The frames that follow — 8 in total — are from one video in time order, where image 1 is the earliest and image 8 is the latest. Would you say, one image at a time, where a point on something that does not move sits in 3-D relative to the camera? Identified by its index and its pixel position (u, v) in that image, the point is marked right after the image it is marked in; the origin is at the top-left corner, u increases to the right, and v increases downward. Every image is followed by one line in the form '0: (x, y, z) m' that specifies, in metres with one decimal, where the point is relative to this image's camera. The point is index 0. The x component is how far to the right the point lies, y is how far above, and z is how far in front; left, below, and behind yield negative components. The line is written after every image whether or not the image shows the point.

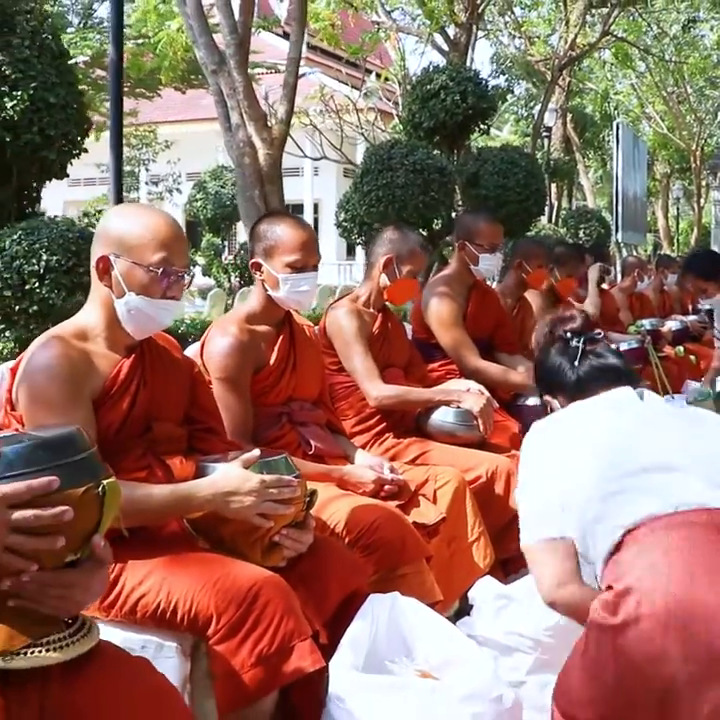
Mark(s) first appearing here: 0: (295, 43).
0: (-0.4, +2.2, +8.8) m
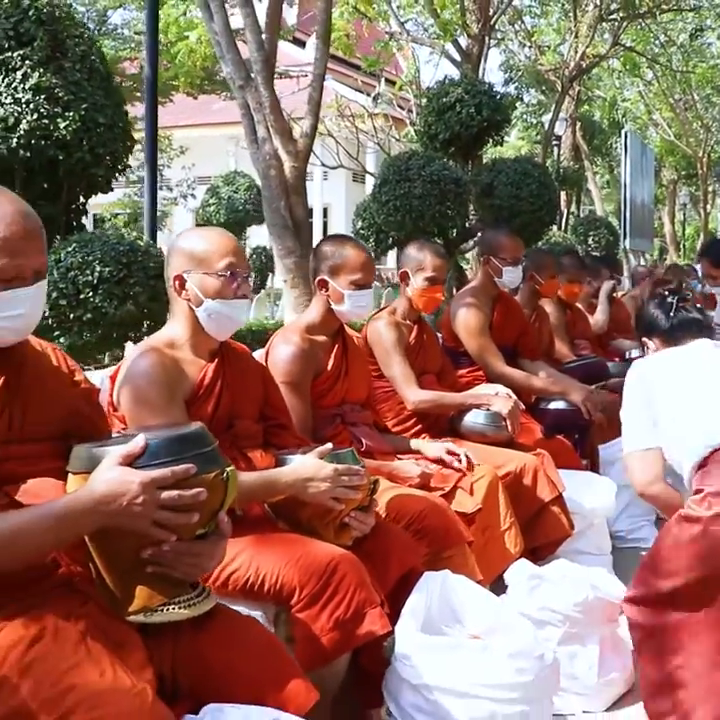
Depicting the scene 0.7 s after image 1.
0: (-0.3, +2.1, +9.2) m
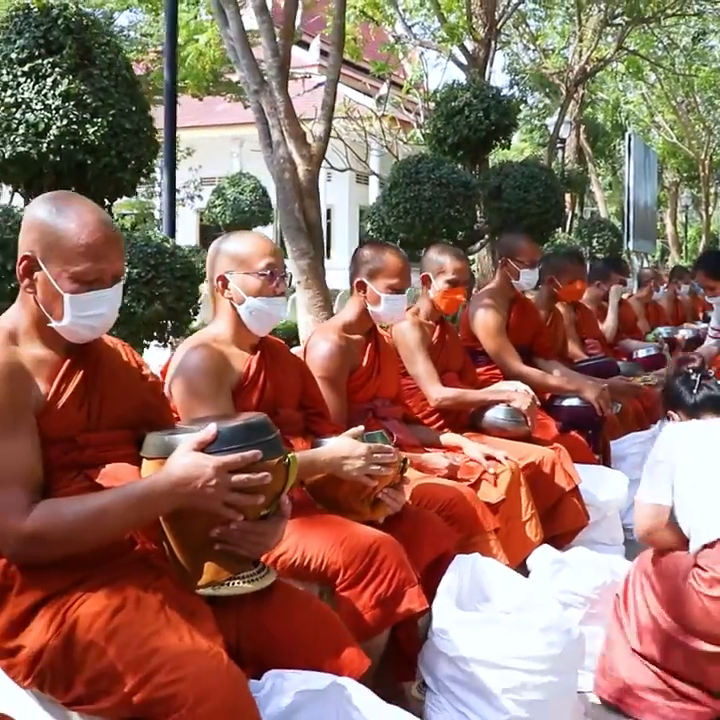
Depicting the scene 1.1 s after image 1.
0: (-0.2, +2.1, +9.4) m
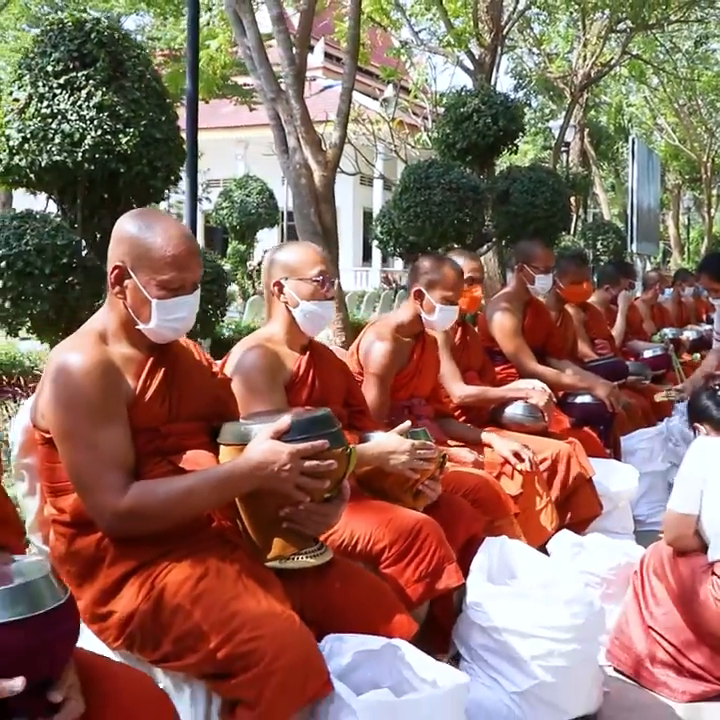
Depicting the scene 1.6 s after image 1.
0: (-0.1, +2.1, +9.6) m
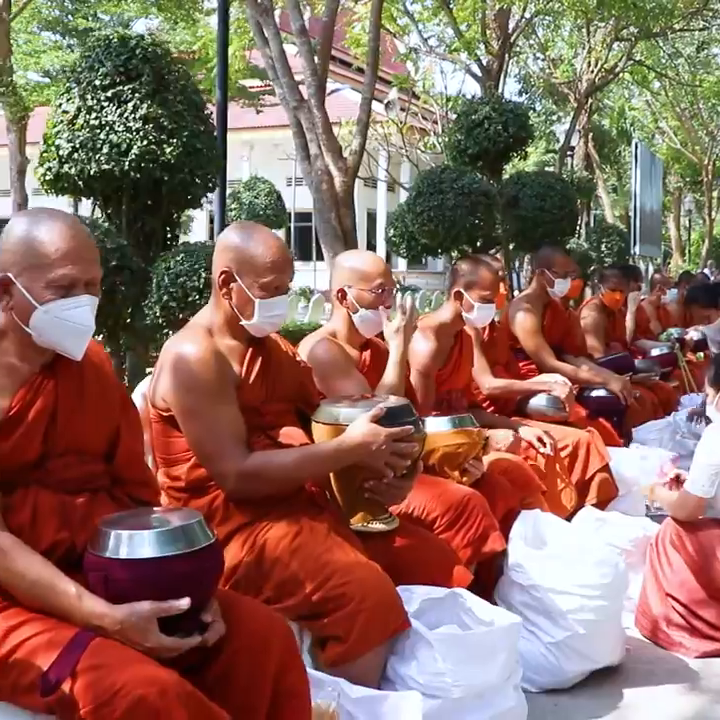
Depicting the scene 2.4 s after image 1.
0: (+0.1, +2.2, +10.1) m
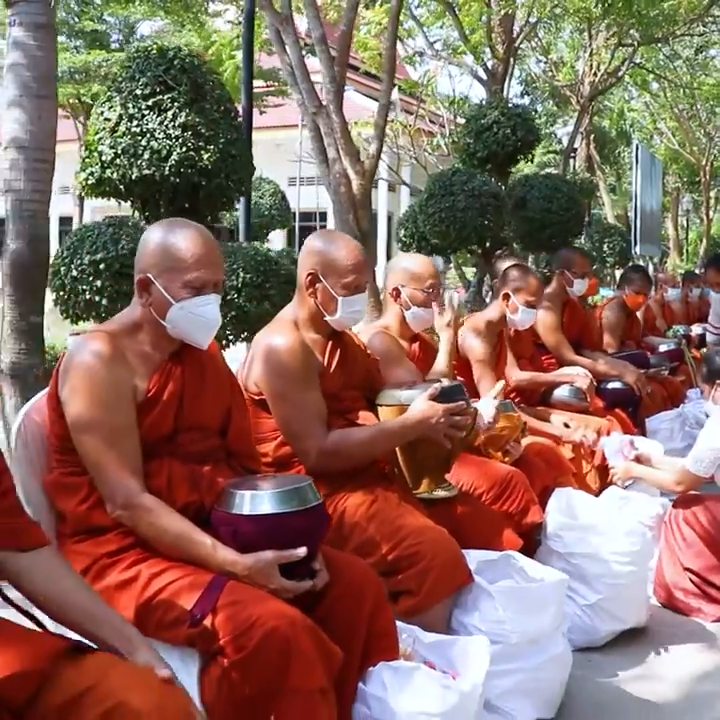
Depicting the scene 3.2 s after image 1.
0: (+0.2, +2.2, +10.5) m
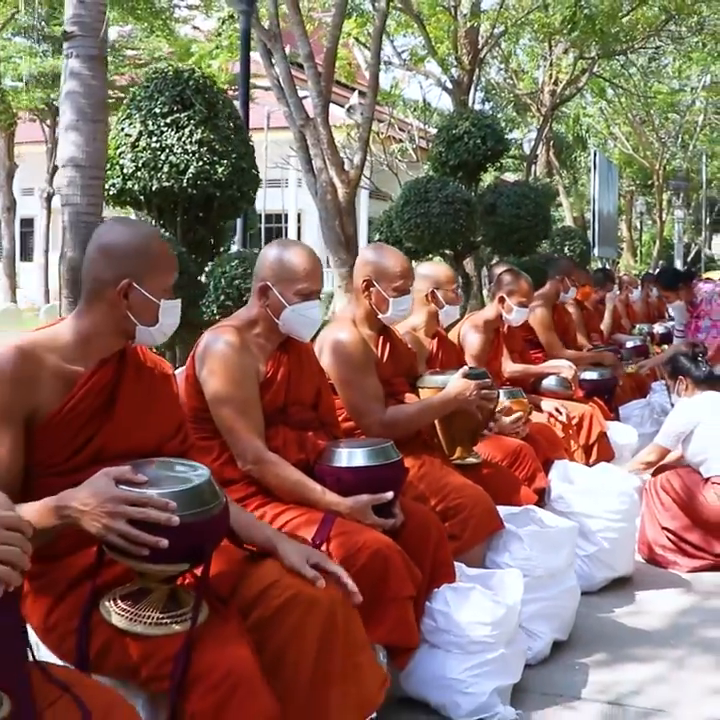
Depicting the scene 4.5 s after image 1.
0: (+0.1, +2.2, +11.2) m
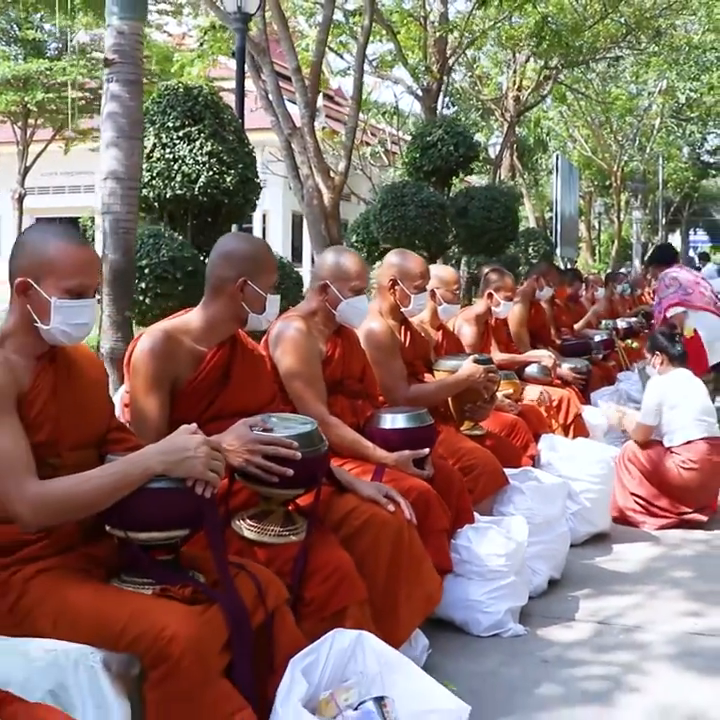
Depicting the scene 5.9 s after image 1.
0: (-0.1, +2.3, +12.0) m
